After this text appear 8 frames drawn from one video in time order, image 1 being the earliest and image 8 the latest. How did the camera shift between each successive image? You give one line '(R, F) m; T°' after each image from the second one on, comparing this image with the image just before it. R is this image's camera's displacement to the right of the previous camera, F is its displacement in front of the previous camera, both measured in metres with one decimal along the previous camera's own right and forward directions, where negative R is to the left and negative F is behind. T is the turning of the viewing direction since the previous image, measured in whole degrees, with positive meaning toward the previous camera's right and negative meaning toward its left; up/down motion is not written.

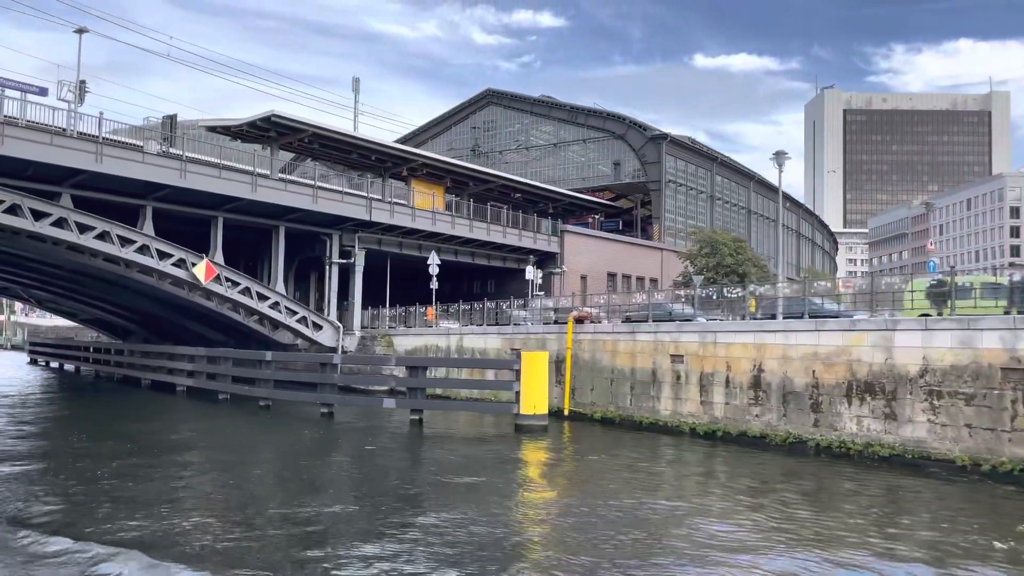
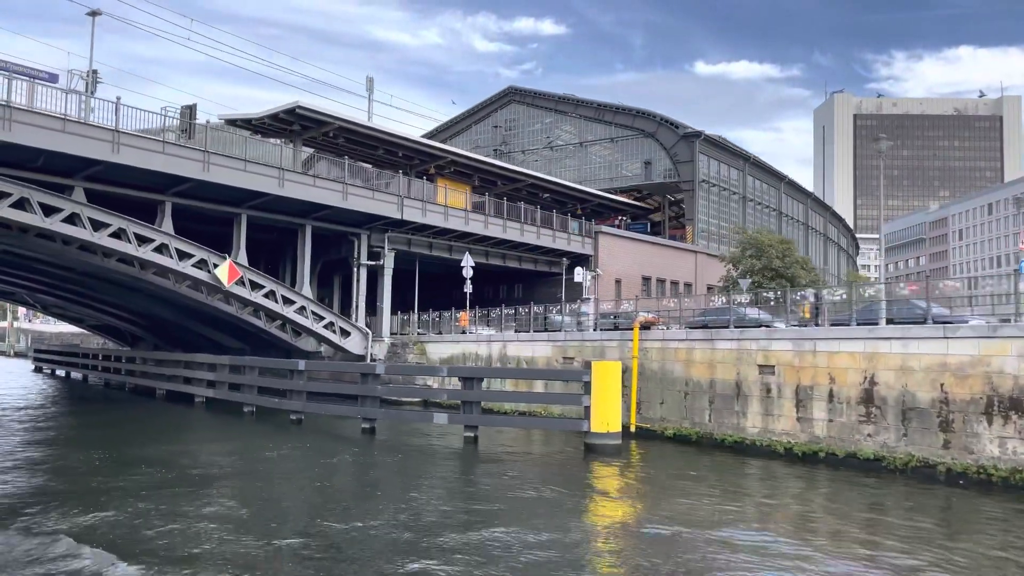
(-1.6, +2.0) m; 0°
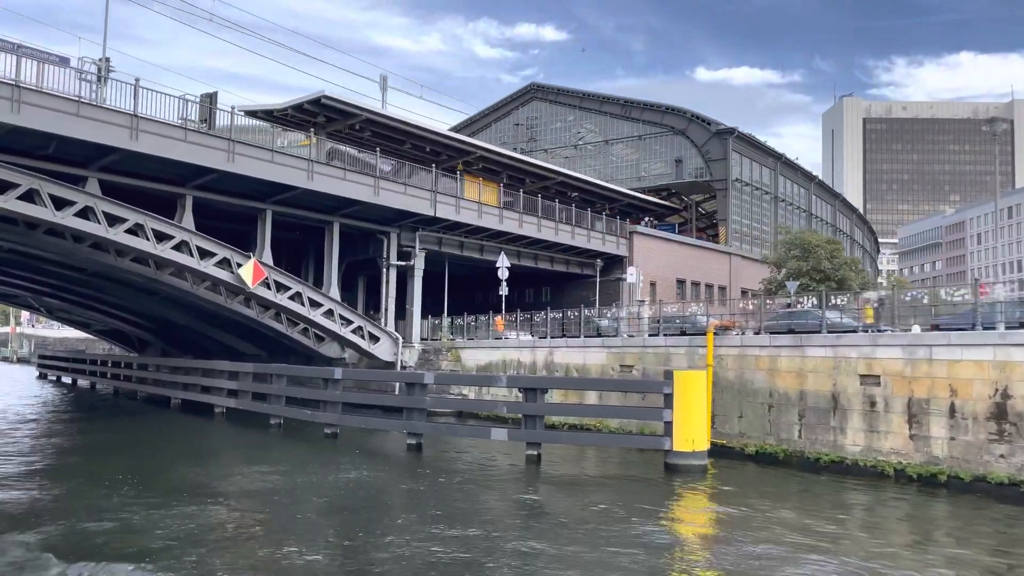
(-1.5, +1.8) m; 0°
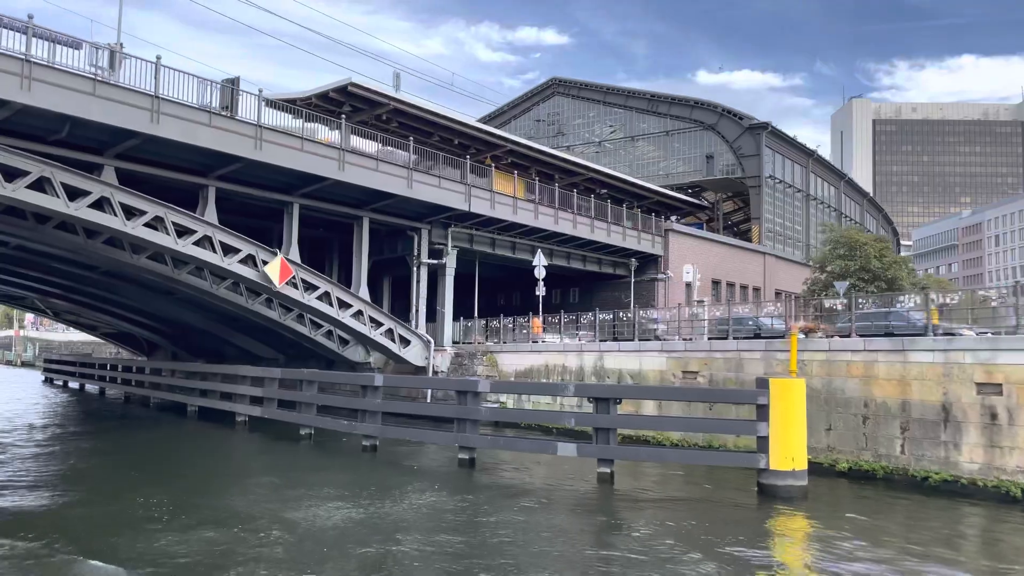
(-1.3, +1.6) m; 0°
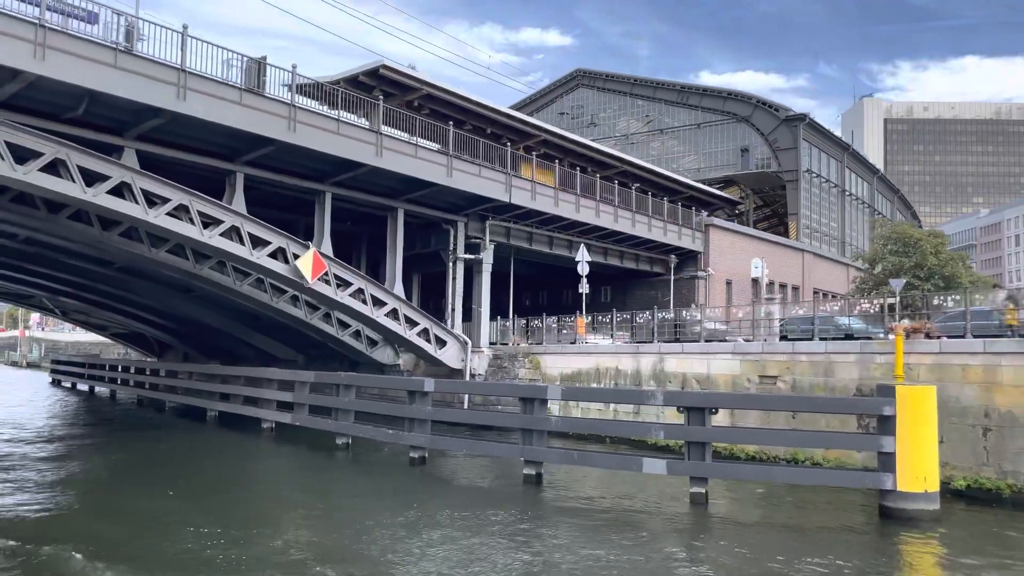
(-1.4, +1.6) m; 0°
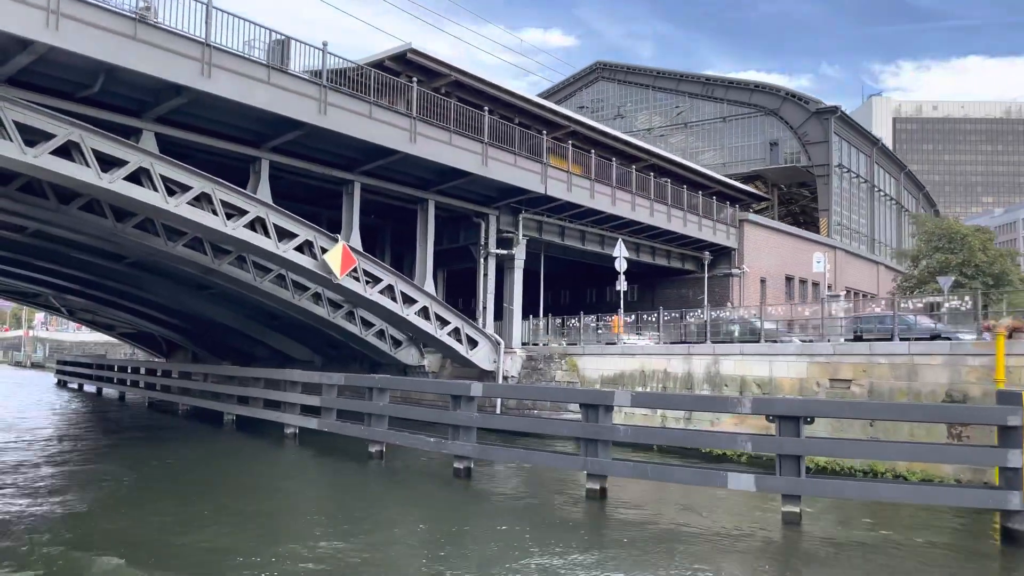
(-1.1, +1.3) m; 0°
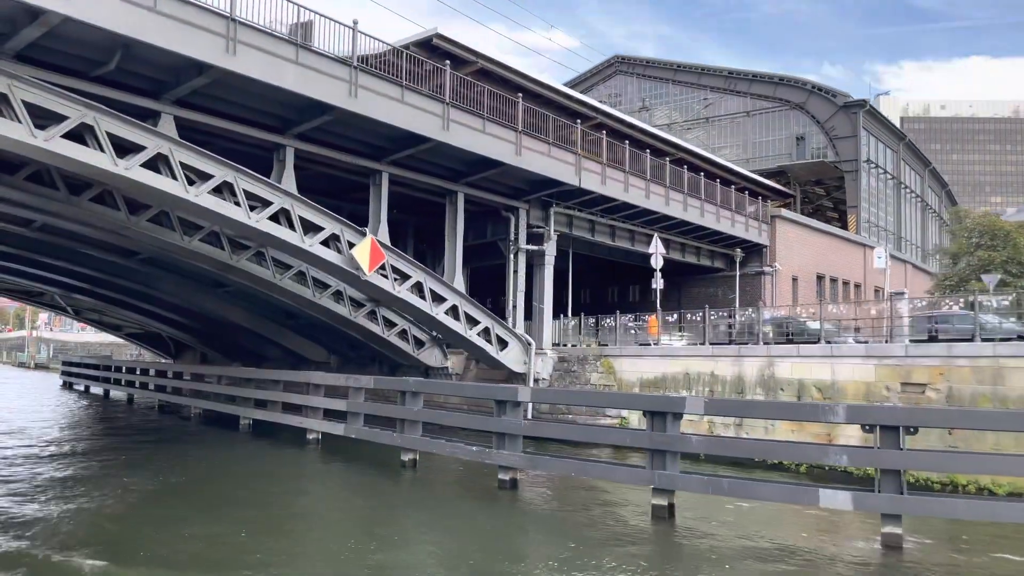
(-0.9, +1.1) m; 0°
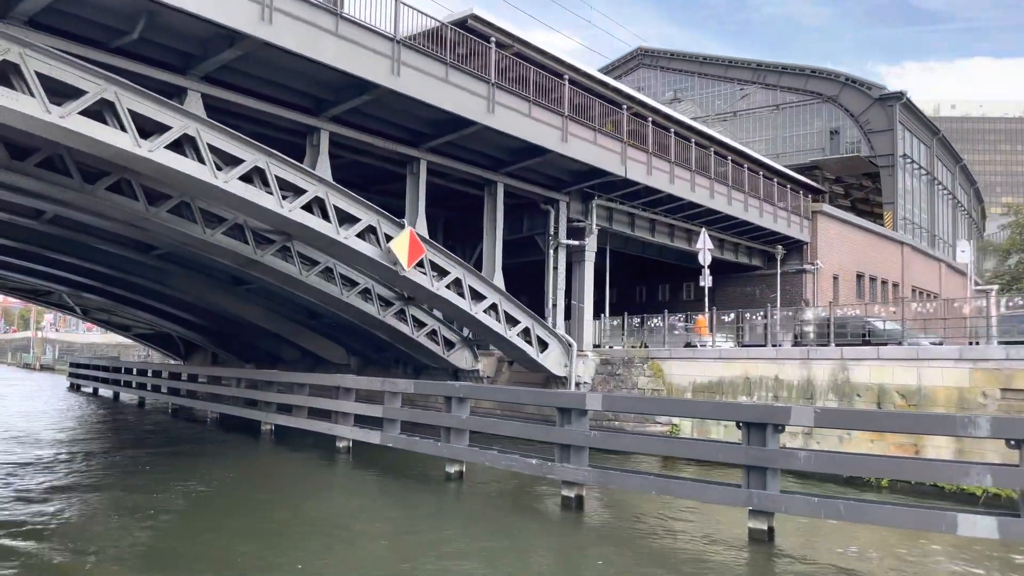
(-1.1, +1.2) m; 0°
